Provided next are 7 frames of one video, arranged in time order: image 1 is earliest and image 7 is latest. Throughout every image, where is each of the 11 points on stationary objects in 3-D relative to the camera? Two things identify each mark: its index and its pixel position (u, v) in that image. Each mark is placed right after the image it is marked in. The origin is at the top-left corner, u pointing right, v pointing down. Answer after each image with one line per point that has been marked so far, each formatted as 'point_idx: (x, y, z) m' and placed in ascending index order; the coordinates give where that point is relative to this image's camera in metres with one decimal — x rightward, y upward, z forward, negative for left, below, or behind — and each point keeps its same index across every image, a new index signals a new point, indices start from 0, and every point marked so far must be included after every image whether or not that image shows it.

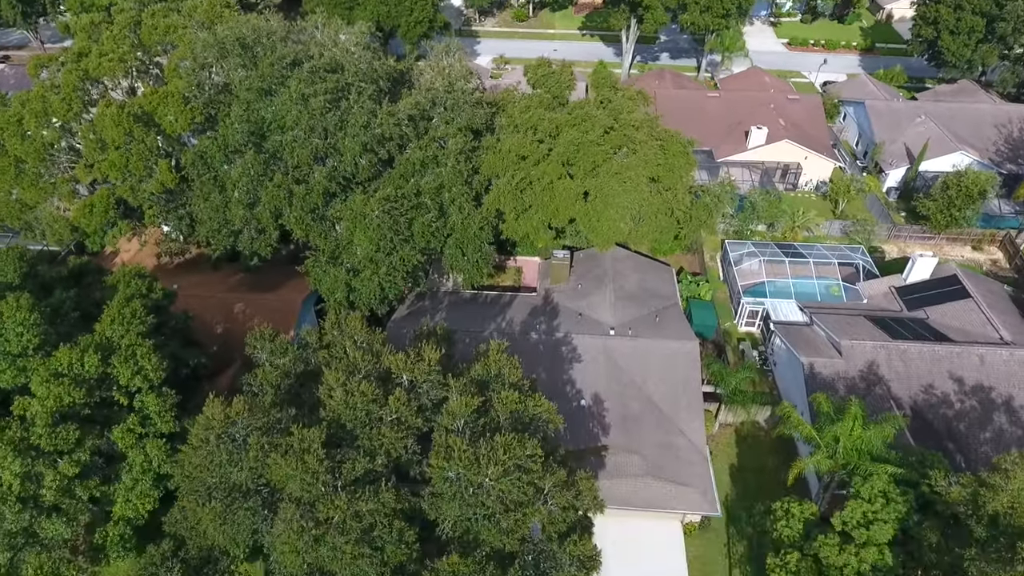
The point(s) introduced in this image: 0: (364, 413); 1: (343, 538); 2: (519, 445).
0: (-3.9, -3.4, +17.0) m
1: (-3.9, -5.8, +14.6) m
2: (+0.2, -4.0, +16.2) m
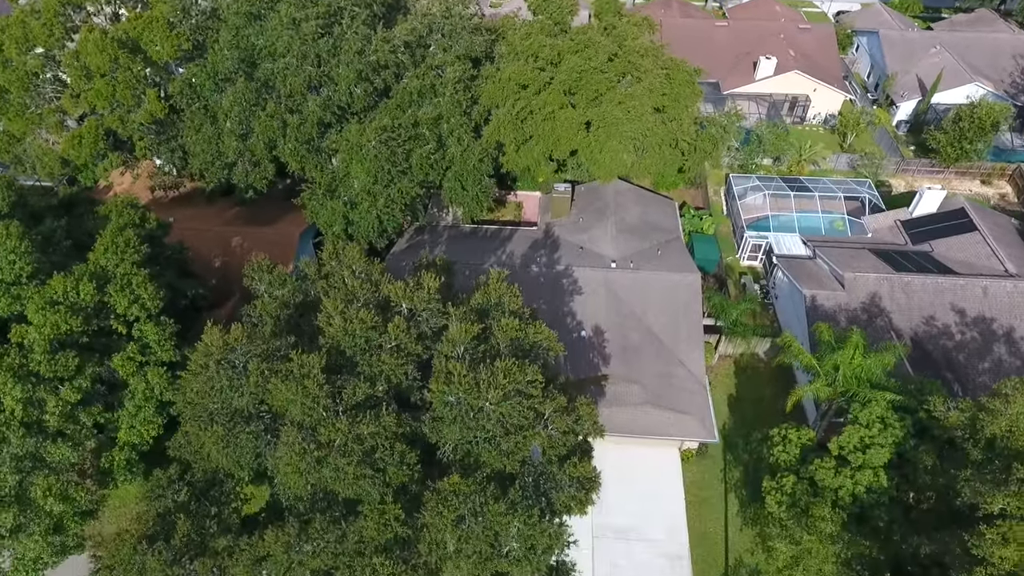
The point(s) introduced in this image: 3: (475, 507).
0: (-3.9, -1.4, +16.9) m
1: (-3.9, -4.0, +14.8) m
2: (+0.2, -2.1, +16.2) m
3: (-0.9, -5.1, +14.7) m
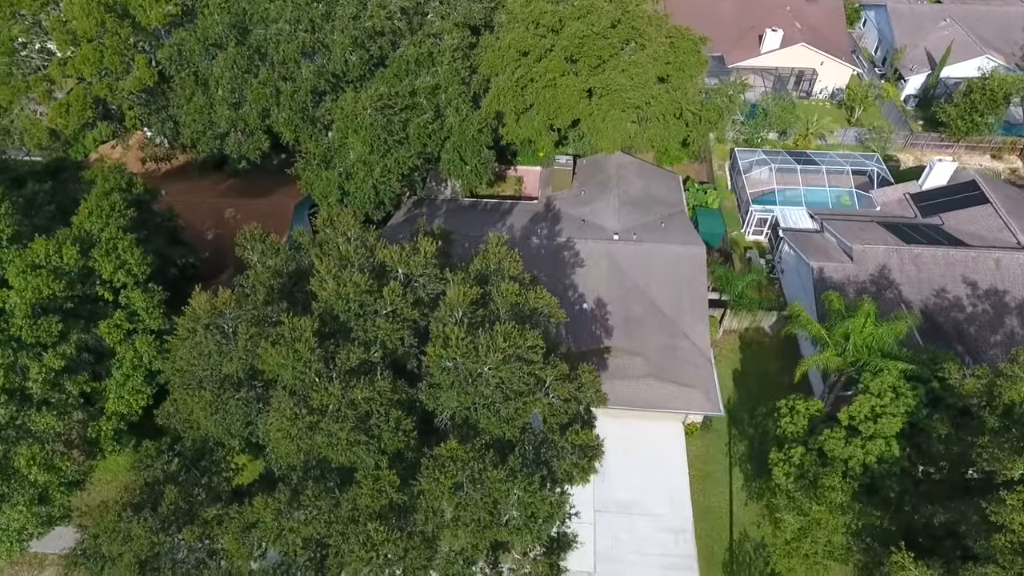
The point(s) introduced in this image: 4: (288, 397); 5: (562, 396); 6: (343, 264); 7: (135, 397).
0: (-3.9, -0.5, +16.3) m
1: (-3.9, -3.0, +14.2) m
2: (+0.2, -1.2, +15.6) m
3: (-0.9, -4.2, +14.1) m
4: (-5.2, -2.5, +14.7) m
5: (+1.3, -2.8, +16.0) m
6: (-4.6, +0.7, +17.2) m
7: (-10.8, -3.1, +18.1) m
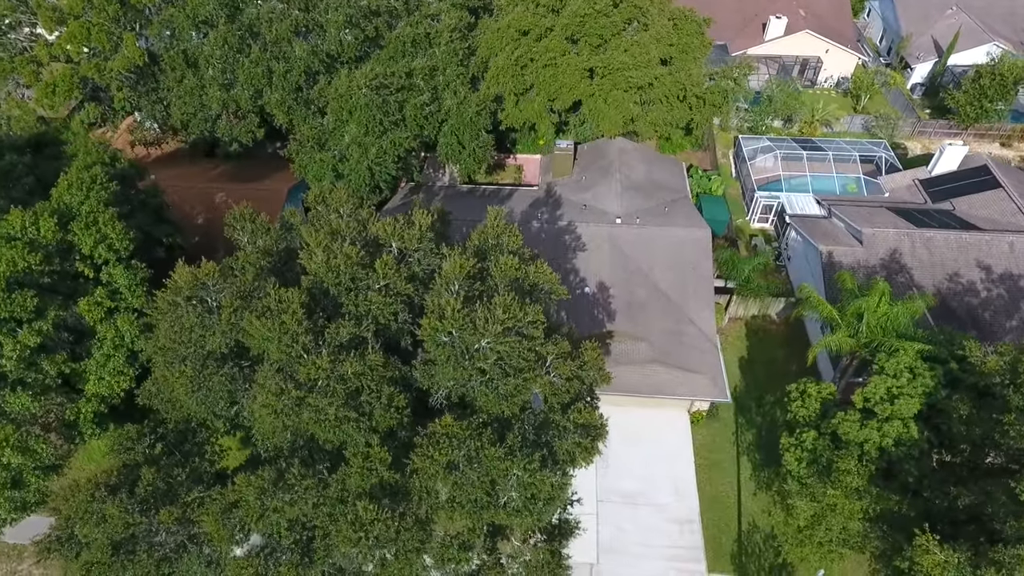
0: (-4.0, +0.2, +15.5) m
1: (-3.9, -2.3, +13.4) m
2: (+0.1, -0.5, +14.8) m
3: (-0.9, -3.5, +13.3) m
4: (-5.2, -1.8, +13.9) m
5: (+1.2, -2.1, +15.2) m
6: (-4.6, +1.4, +16.4) m
7: (-10.8, -2.5, +17.3) m
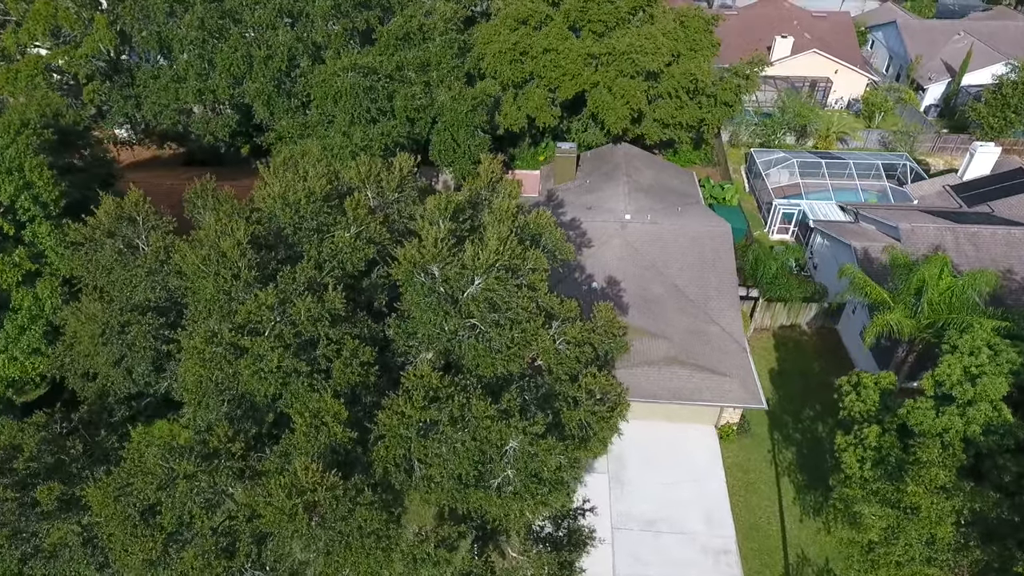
0: (-4.0, +1.3, +12.9) m
1: (-4.0, -0.9, +10.4) m
2: (+0.1, +0.8, +12.1) m
3: (-1.0, -2.0, +10.2) m
4: (-5.3, -0.5, +11.0) m
5: (+1.2, -0.9, +12.2) m
6: (-4.7, +2.4, +13.9) m
7: (-10.9, -1.5, +14.3) m
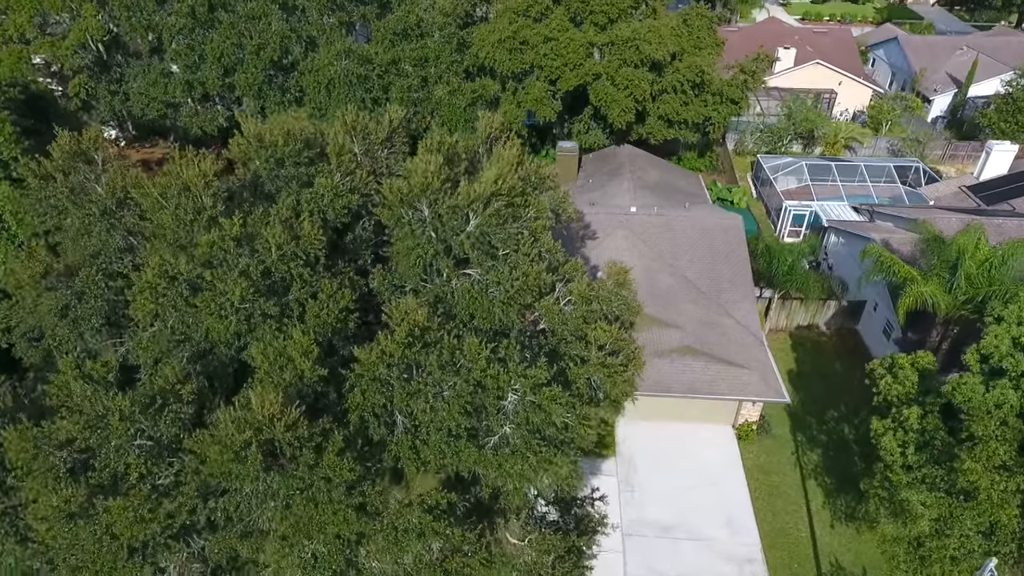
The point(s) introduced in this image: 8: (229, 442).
0: (-4.1, +2.2, +11.7) m
1: (-4.0, +0.1, +9.1) m
2: (+0.1, +1.7, +10.8) m
3: (-1.0, -1.0, +8.8) m
4: (-5.3, +0.5, +9.7) m
5: (+1.2, 0.0, +10.9) m
6: (-4.7, +3.1, +12.8) m
7: (-10.9, -0.8, +12.9) m
8: (-3.3, -1.9, +7.5) m
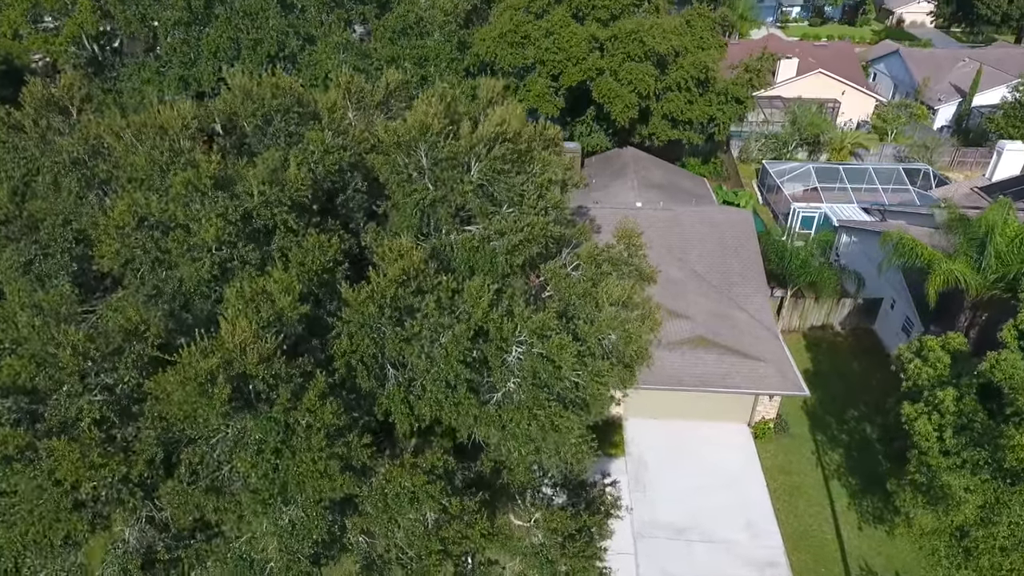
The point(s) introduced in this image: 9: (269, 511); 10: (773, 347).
0: (-4.0, +2.8, +11.0) m
1: (-3.9, +0.9, +8.3) m
2: (+0.1, +2.3, +10.1) m
3: (-0.9, -0.2, +7.9) m
4: (-5.3, +1.2, +8.9) m
5: (+1.2, +0.7, +10.1) m
6: (-4.6, +3.7, +12.1) m
7: (-10.8, -0.2, +12.0) m
8: (-3.3, -1.0, +6.6) m
9: (-2.7, -2.4, +6.8) m
10: (+7.0, -1.5, +16.8) m
